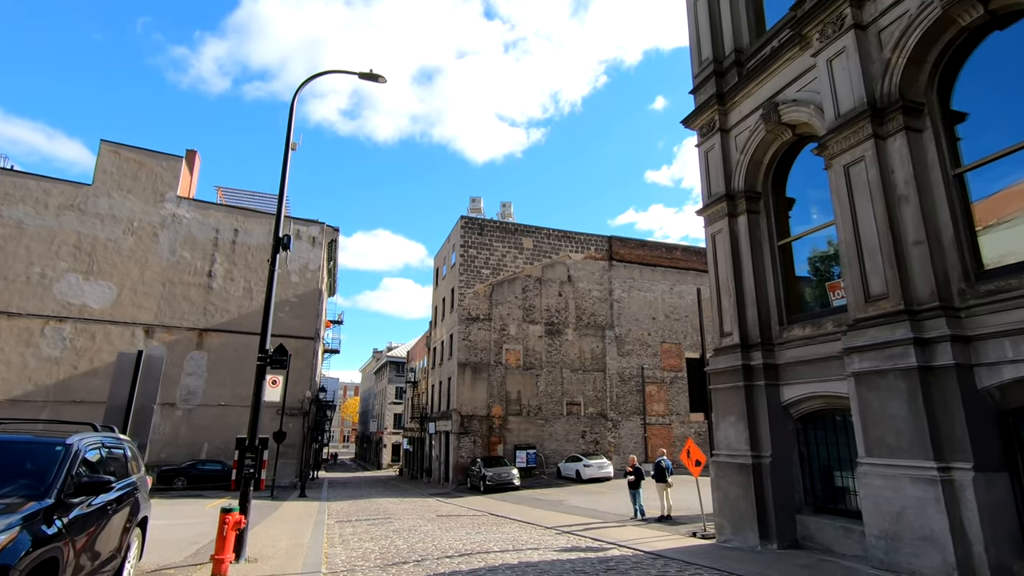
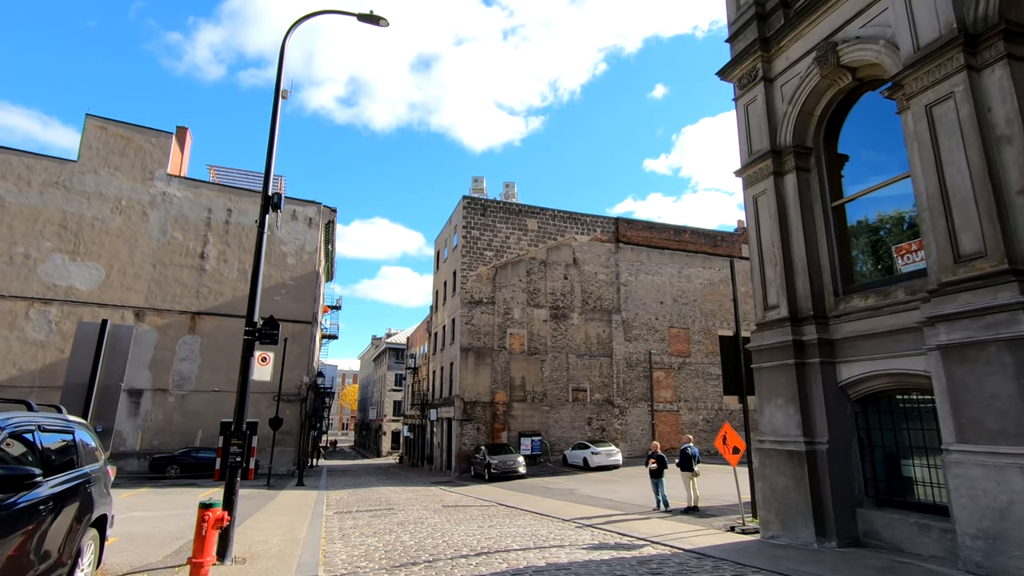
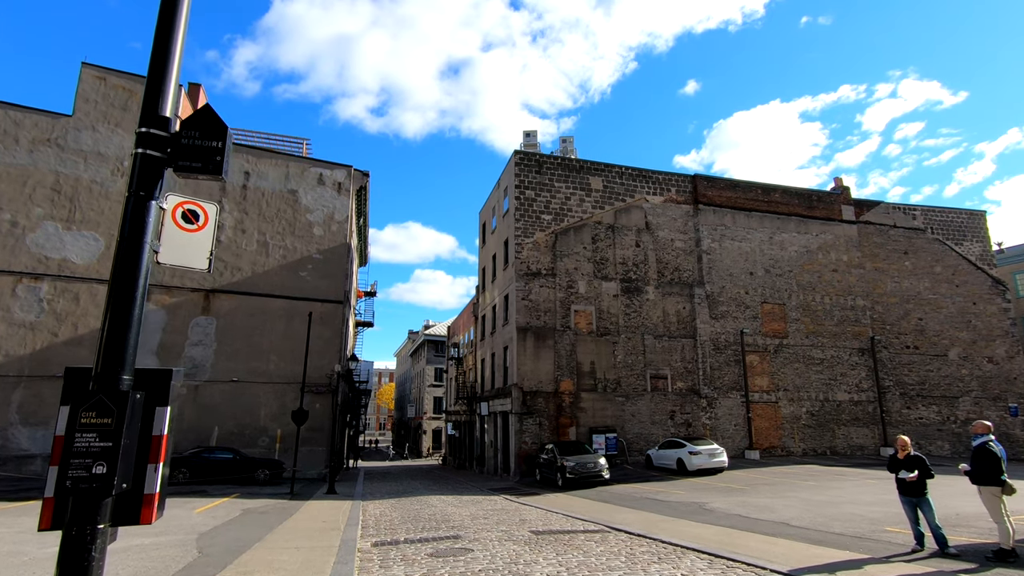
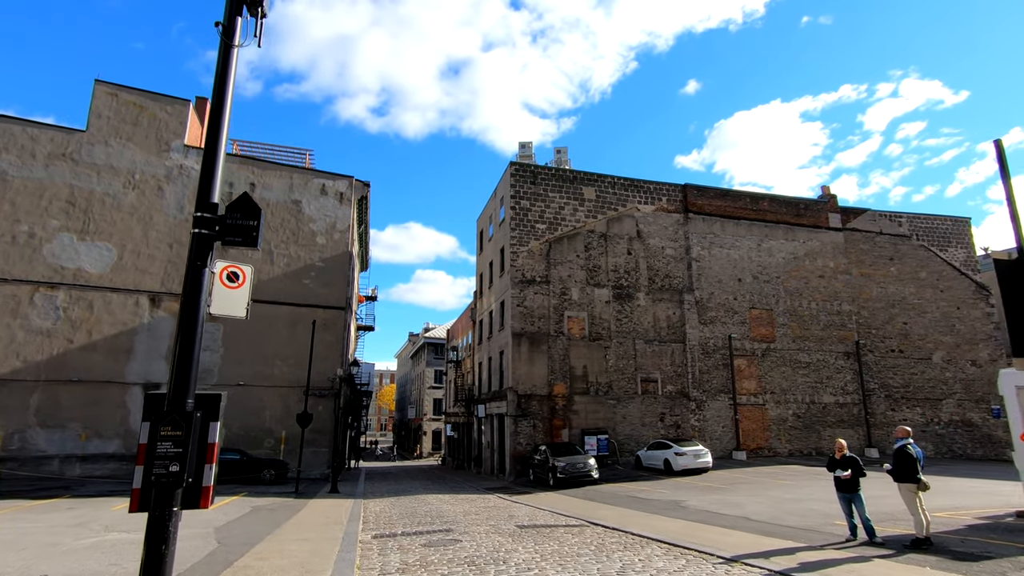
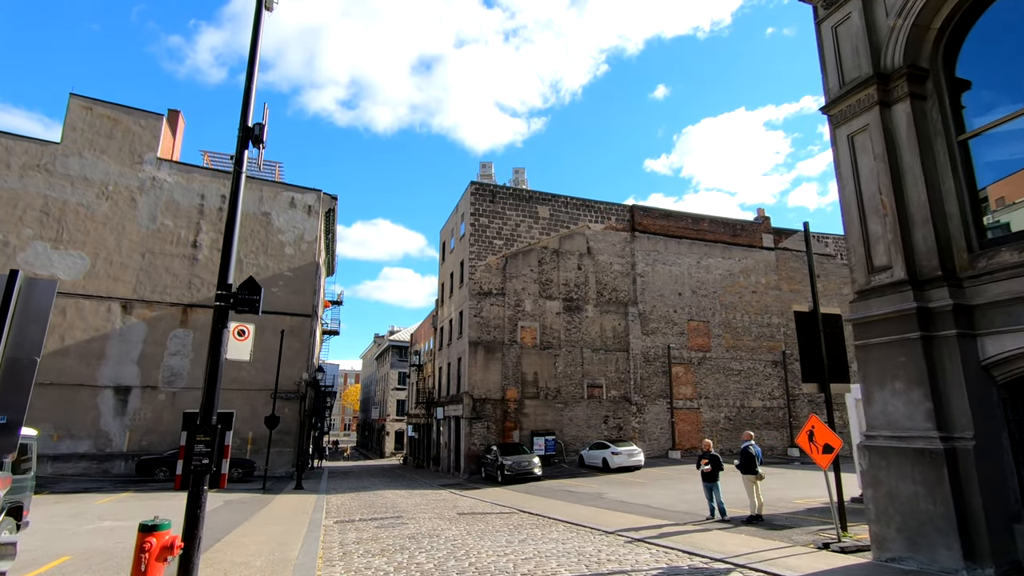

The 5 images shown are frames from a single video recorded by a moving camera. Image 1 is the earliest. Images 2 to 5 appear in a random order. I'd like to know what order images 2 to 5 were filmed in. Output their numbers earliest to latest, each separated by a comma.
2, 5, 4, 3
